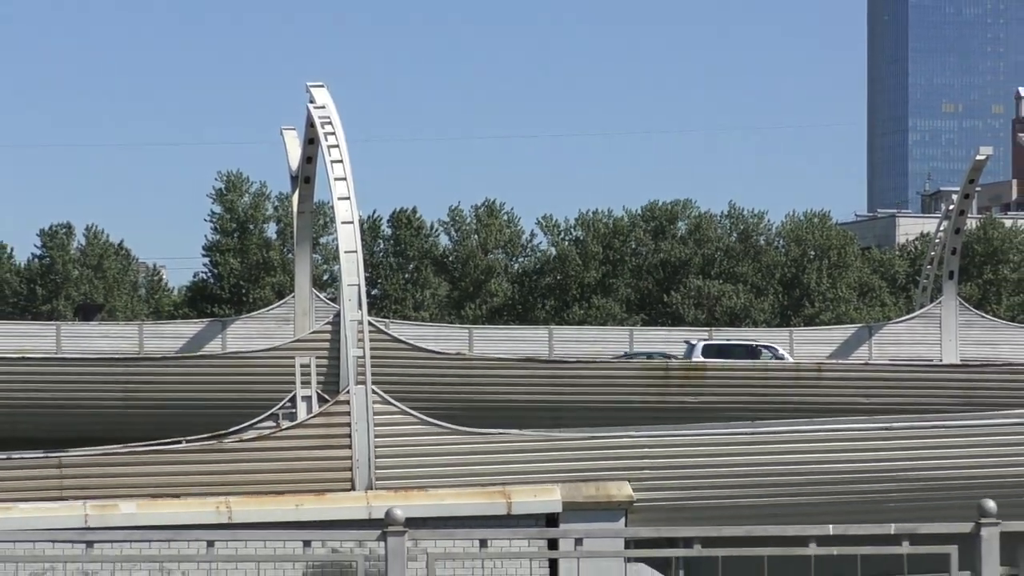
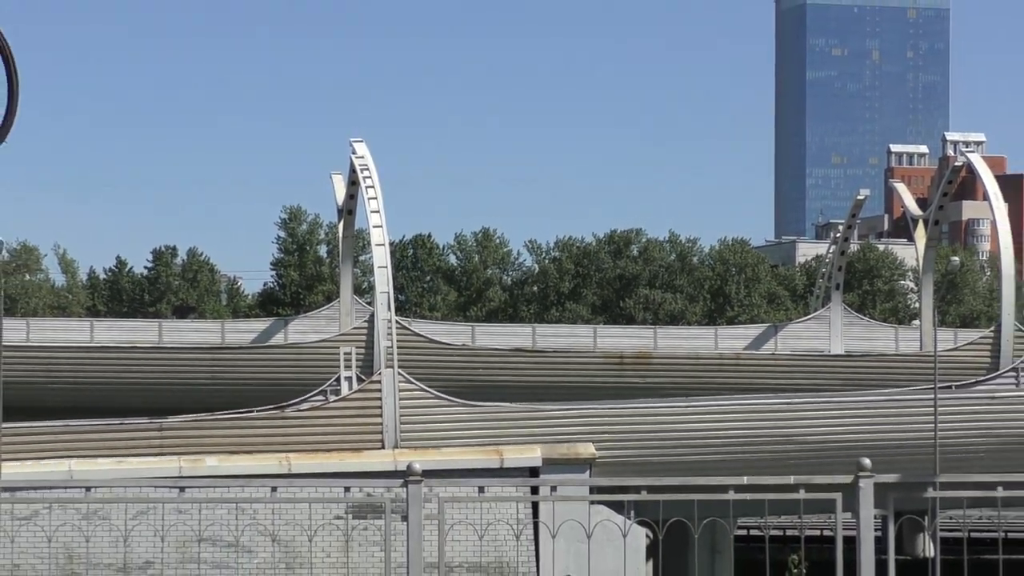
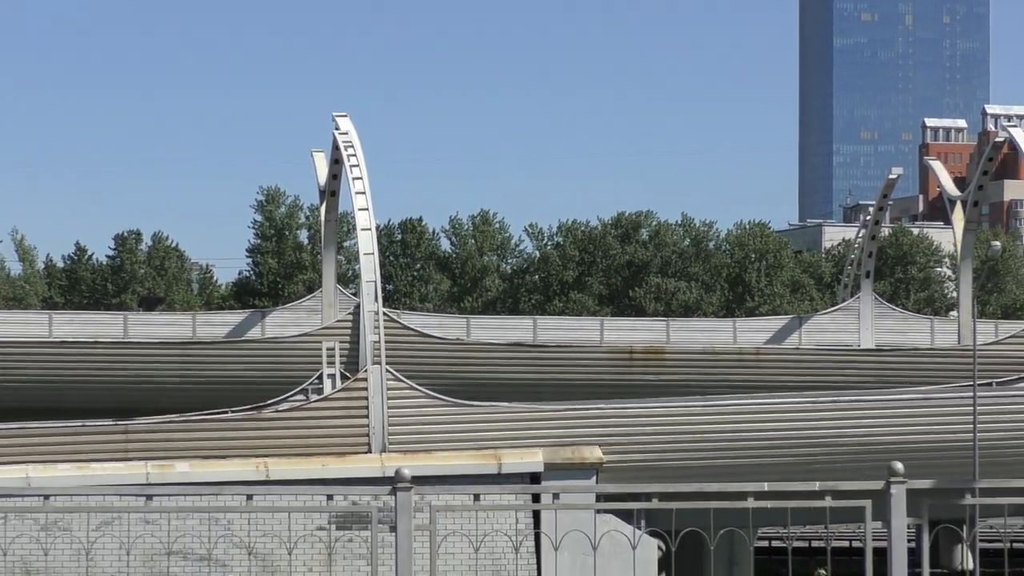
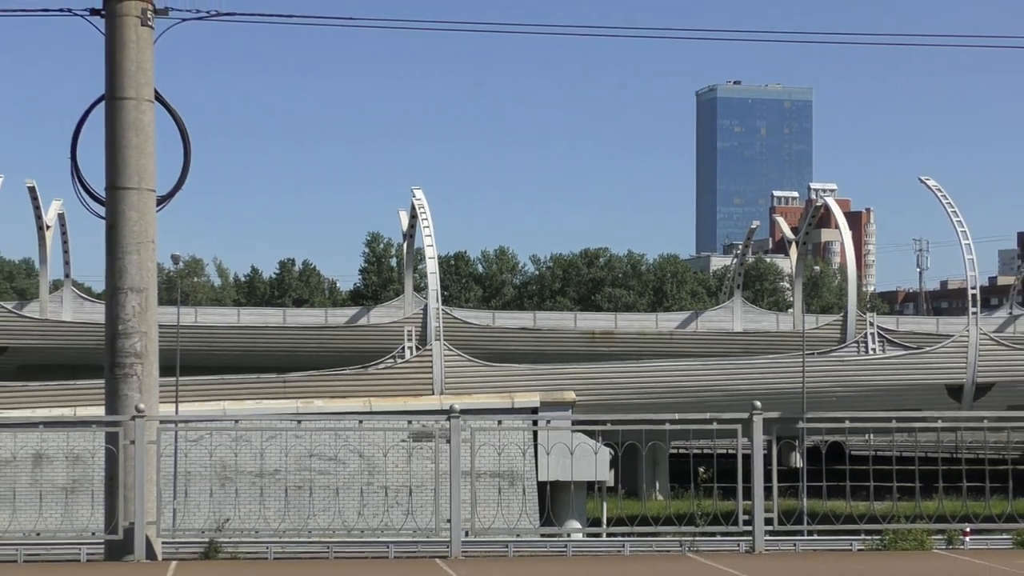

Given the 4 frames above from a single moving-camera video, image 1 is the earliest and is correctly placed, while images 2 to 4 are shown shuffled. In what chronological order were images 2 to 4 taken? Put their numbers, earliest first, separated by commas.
3, 2, 4
